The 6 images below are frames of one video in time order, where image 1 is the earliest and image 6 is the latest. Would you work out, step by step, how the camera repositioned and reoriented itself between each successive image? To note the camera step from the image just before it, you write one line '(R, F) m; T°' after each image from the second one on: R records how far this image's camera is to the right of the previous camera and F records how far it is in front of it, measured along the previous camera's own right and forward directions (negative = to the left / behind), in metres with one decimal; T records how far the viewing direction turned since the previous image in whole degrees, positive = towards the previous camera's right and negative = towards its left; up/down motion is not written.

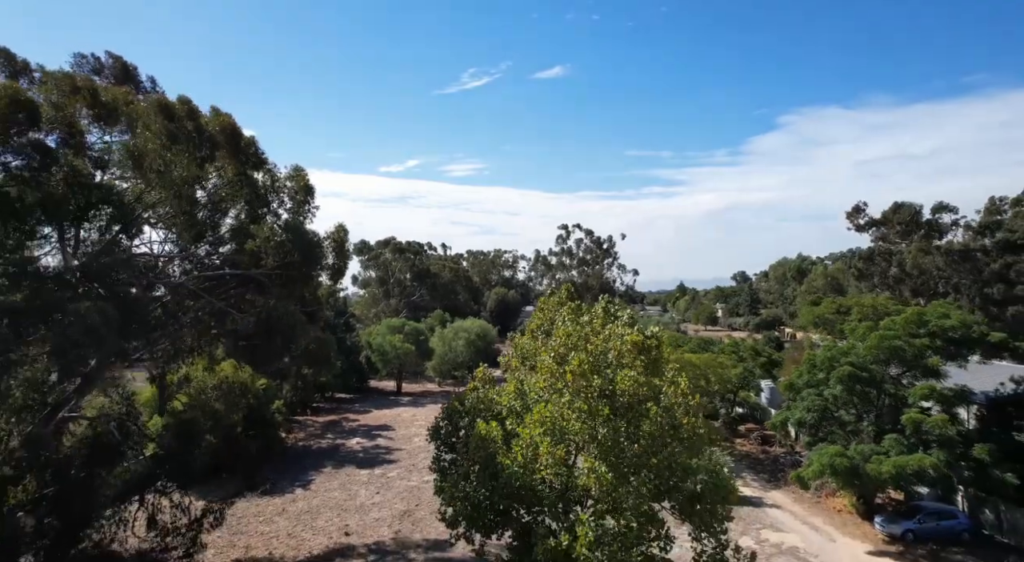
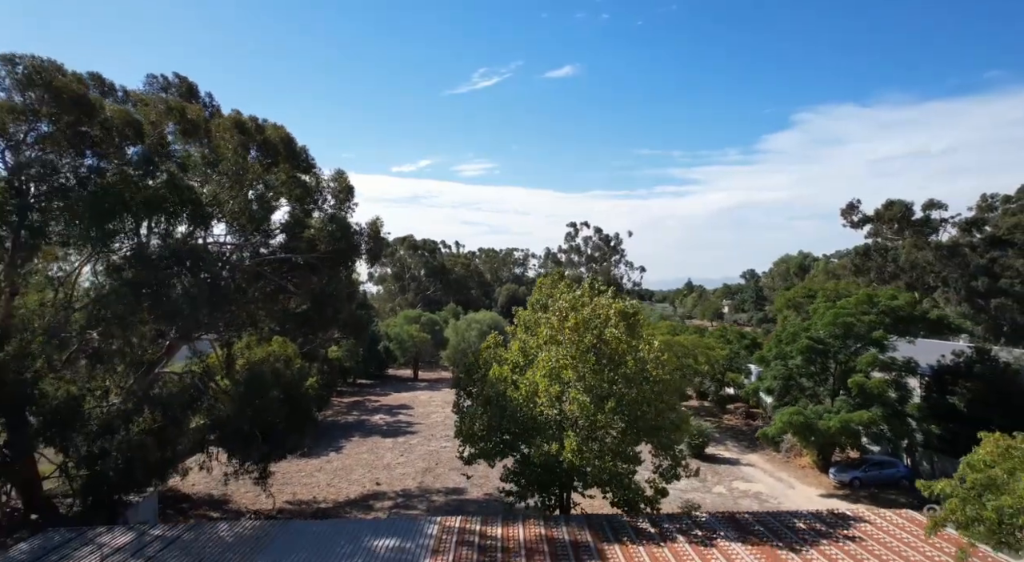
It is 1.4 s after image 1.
(+0.1, -2.9) m; -1°
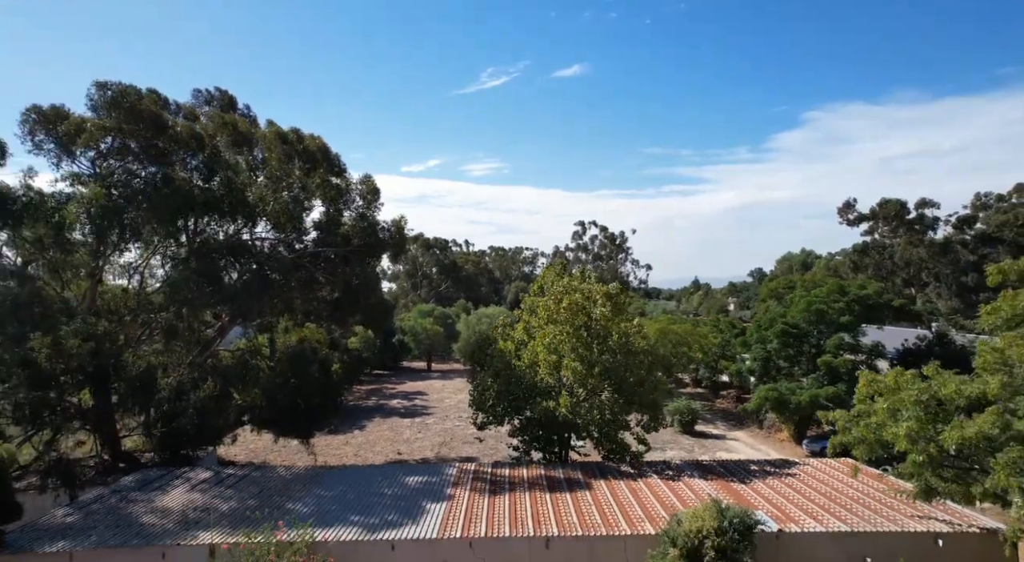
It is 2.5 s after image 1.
(+0.1, -2.4) m; -1°
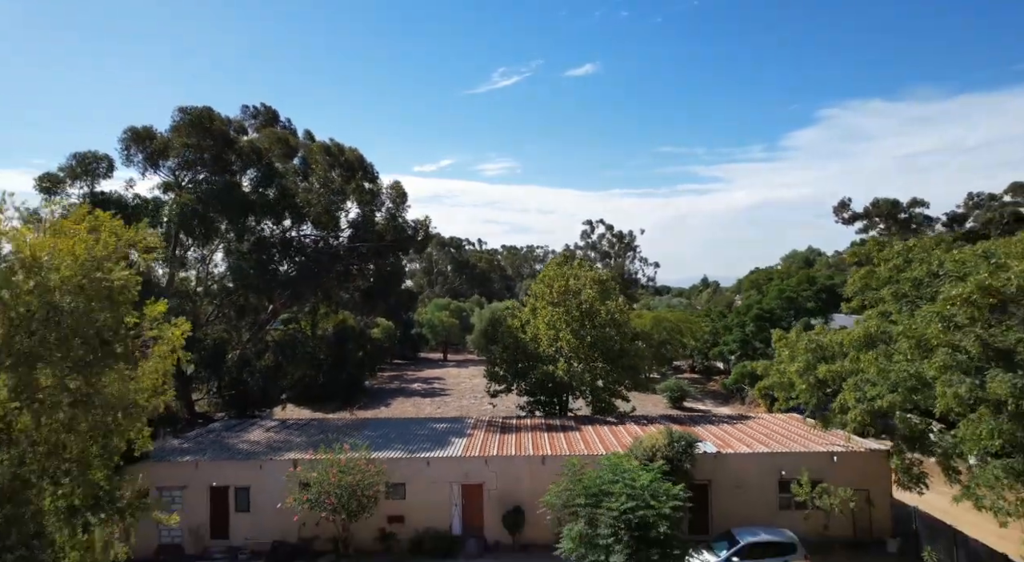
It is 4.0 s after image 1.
(+0.2, -3.2) m; -1°
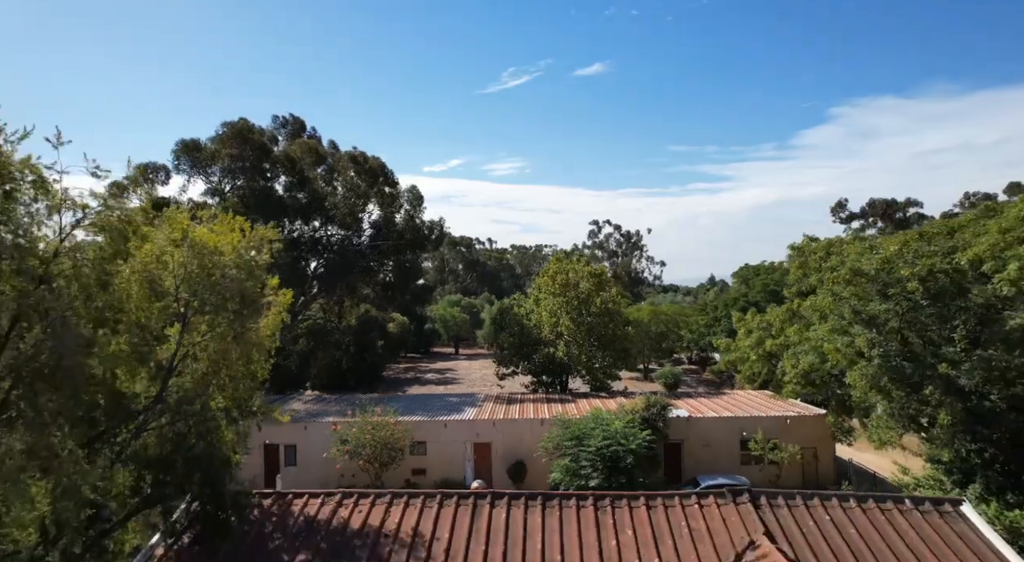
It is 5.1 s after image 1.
(+0.2, -2.4) m; -1°
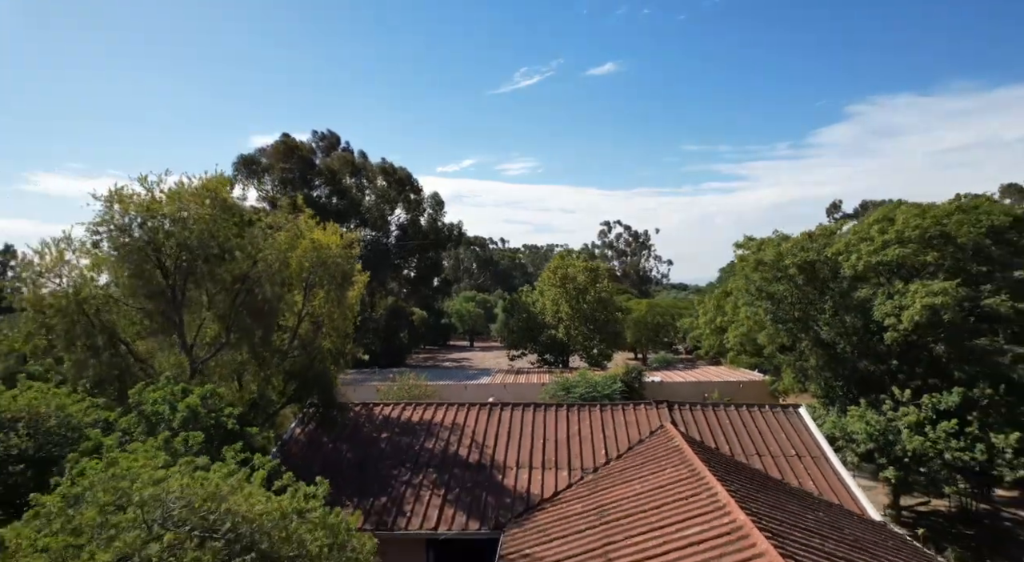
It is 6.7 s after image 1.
(+0.2, -3.7) m; -1°
